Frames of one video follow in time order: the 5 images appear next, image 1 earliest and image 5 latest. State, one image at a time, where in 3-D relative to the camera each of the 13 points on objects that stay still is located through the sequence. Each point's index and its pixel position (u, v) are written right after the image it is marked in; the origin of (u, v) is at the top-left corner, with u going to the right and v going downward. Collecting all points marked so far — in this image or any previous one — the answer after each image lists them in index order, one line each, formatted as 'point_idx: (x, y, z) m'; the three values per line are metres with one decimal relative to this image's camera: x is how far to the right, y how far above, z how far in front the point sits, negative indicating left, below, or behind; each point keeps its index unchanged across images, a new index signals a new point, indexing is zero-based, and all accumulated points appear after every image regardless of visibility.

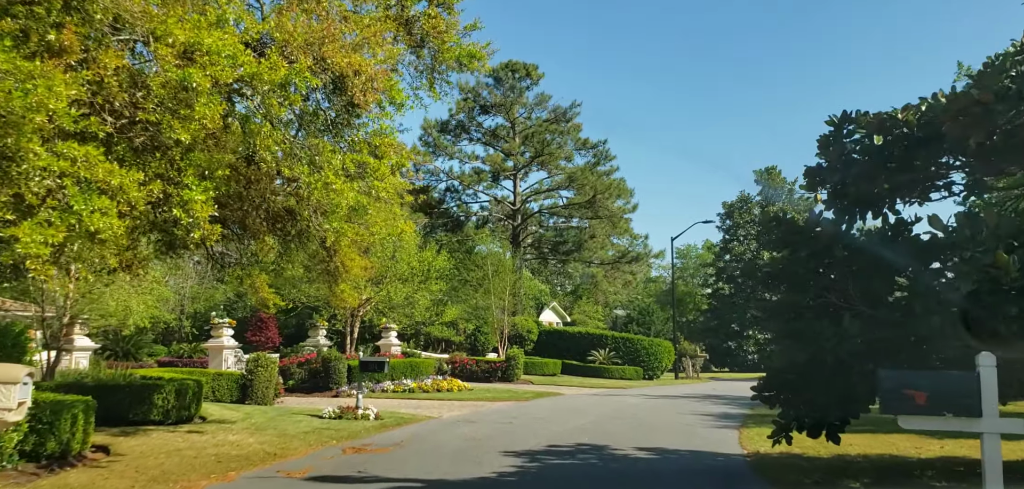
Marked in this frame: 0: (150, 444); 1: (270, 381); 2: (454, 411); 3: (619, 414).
0: (-4.8, -2.6, +11.0) m
1: (-5.3, -3.0, +18.2) m
2: (-1.3, -3.8, +18.9) m
3: (+2.3, -3.7, +18.0) m
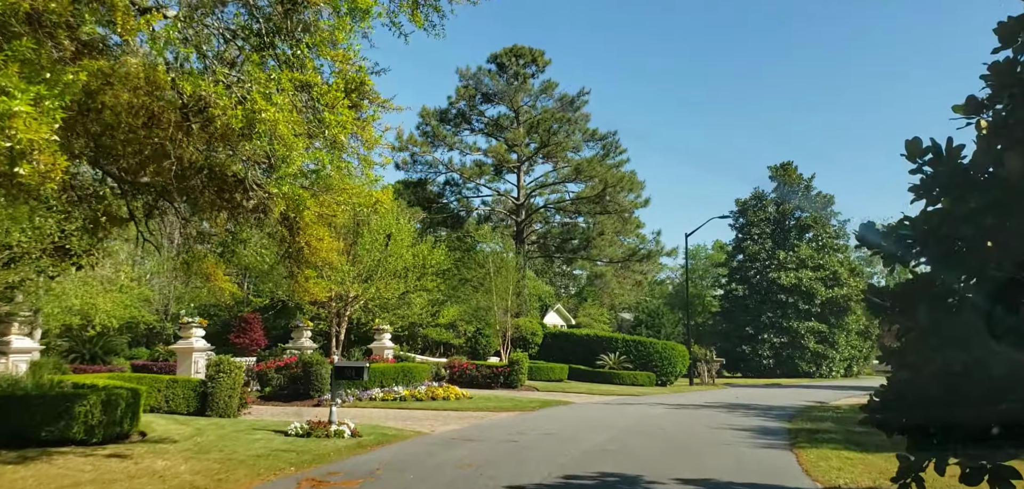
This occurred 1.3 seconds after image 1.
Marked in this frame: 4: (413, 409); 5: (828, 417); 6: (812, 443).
0: (-4.7, -2.3, +8.4) m
1: (-5.2, -2.7, +15.6) m
2: (-1.2, -3.6, +16.3) m
3: (+2.4, -3.4, +15.4) m
4: (-2.3, -3.9, +19.7) m
5: (+7.5, -4.1, +19.6) m
6: (+4.9, -3.3, +13.6) m
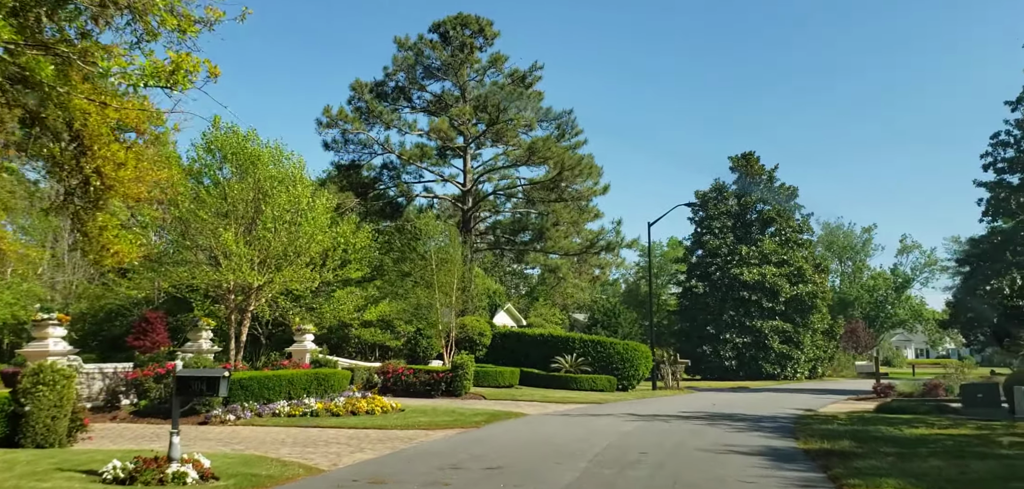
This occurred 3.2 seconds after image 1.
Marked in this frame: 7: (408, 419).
0: (-5.2, -1.8, +4.1) m
1: (-6.2, -2.2, +11.3) m
2: (-2.2, -3.1, +12.2) m
3: (+1.5, -2.9, +11.5) m
4: (-3.5, -3.4, +15.5) m
5: (+6.3, -3.7, +16.1) m
6: (+4.1, -2.8, +9.9) m
7: (-2.1, -3.6, +17.0) m
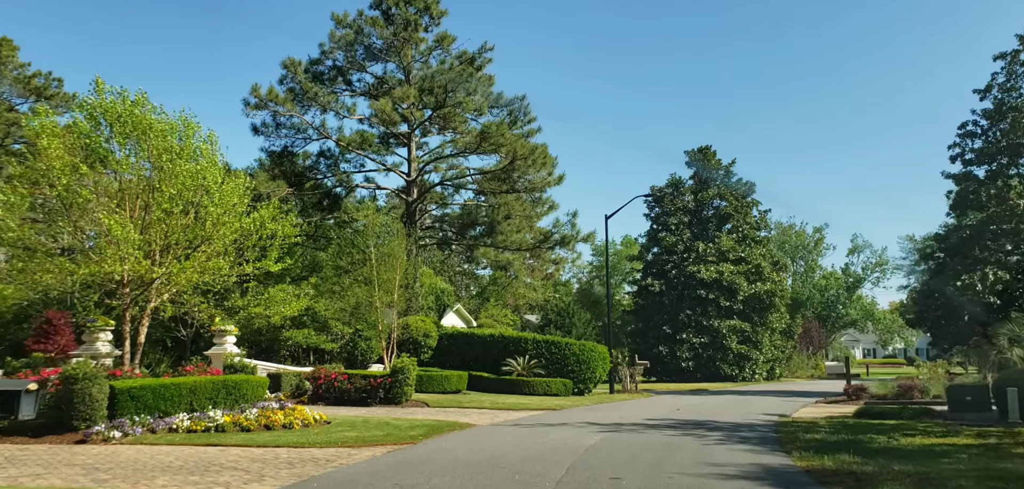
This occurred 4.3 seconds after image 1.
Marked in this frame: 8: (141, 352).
0: (-5.5, -1.5, +1.4) m
1: (-6.8, -1.9, +8.5) m
2: (-2.9, -2.8, +9.6) m
3: (+0.8, -2.6, +9.1) m
4: (-4.4, -3.1, +12.8) m
5: (+5.4, -3.4, +14.0) m
6: (+3.5, -2.5, +7.7) m
7: (-3.1, -3.3, +14.4) m
8: (-7.7, -2.2, +17.2) m
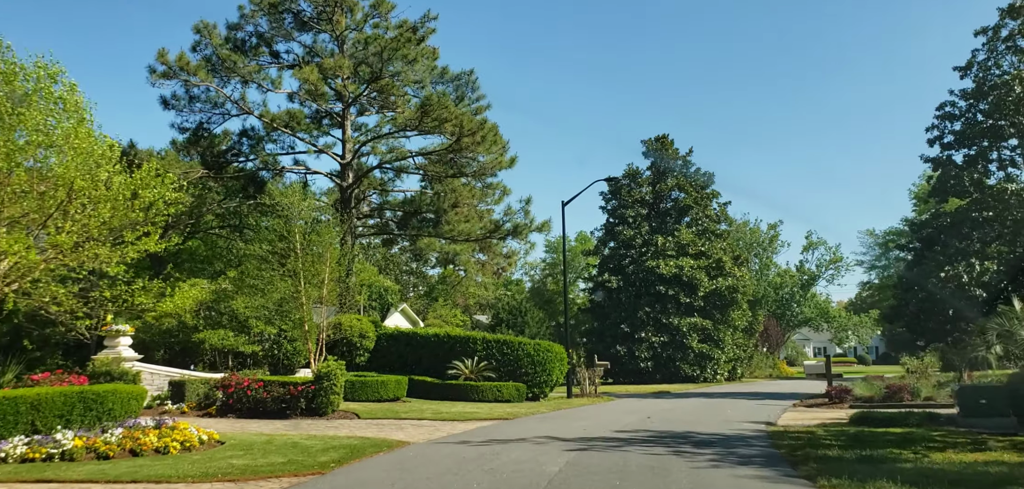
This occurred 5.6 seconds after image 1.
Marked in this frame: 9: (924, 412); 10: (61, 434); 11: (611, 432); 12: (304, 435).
0: (-5.5, -1.1, -2.1) m
1: (-7.3, -1.5, +4.9) m
2: (-3.4, -2.3, +6.3) m
3: (+0.3, -2.2, +6.0) m
4: (-5.1, -2.7, +9.4) m
5: (+4.6, -2.9, +11.1) m
6: (+3.1, -2.0, +4.7) m
7: (-3.9, -2.9, +11.1) m
8: (-8.6, -1.8, +13.5) m
9: (+9.0, -3.7, +18.1) m
10: (-6.2, -2.6, +11.5) m
11: (+1.9, -3.6, +15.8) m
12: (-3.7, -3.4, +14.7) m
